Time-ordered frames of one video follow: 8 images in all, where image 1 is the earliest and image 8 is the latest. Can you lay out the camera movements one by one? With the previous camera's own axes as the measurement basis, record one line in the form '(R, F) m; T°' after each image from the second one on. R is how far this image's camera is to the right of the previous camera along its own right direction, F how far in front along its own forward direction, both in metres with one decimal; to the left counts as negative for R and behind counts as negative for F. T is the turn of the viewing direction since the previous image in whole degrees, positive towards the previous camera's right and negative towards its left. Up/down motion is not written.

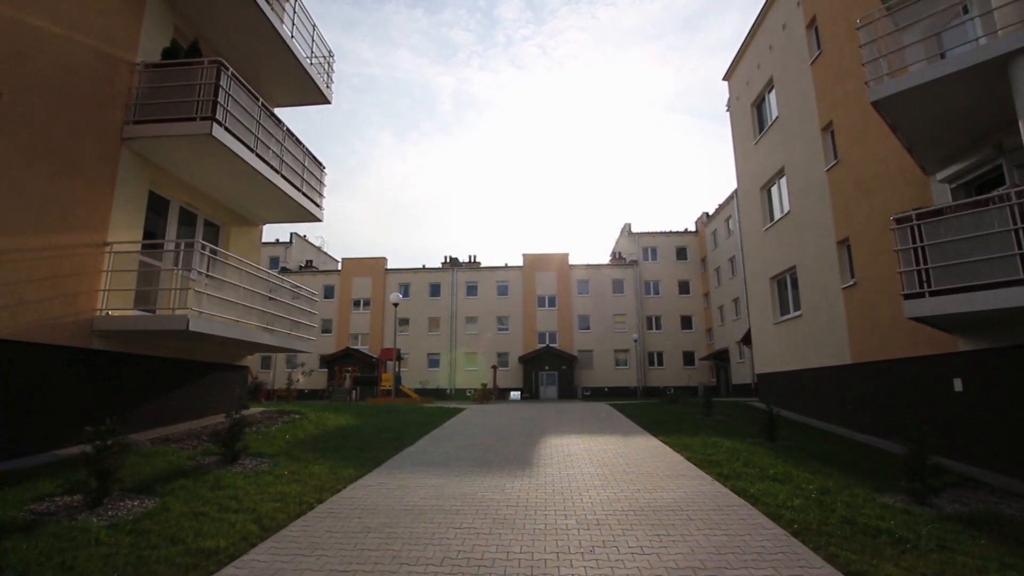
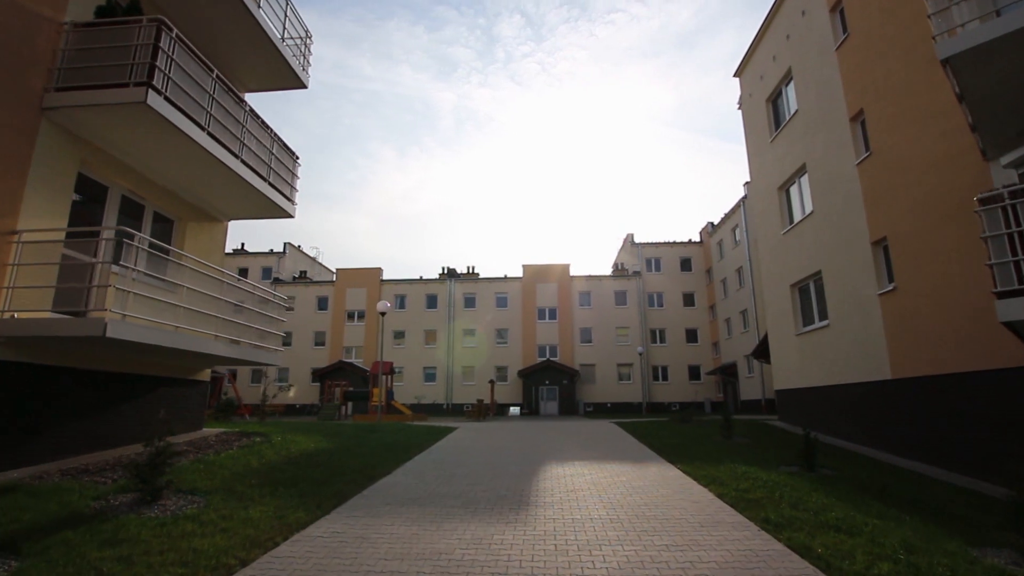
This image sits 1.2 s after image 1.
(+0.1, +1.5) m; 0°
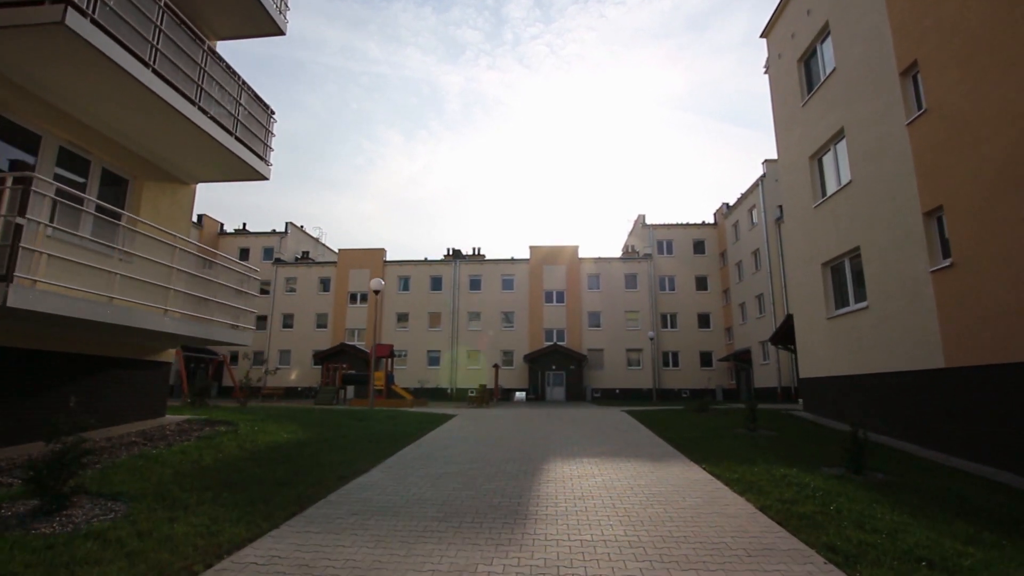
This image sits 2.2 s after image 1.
(+0.1, +1.4) m; -1°
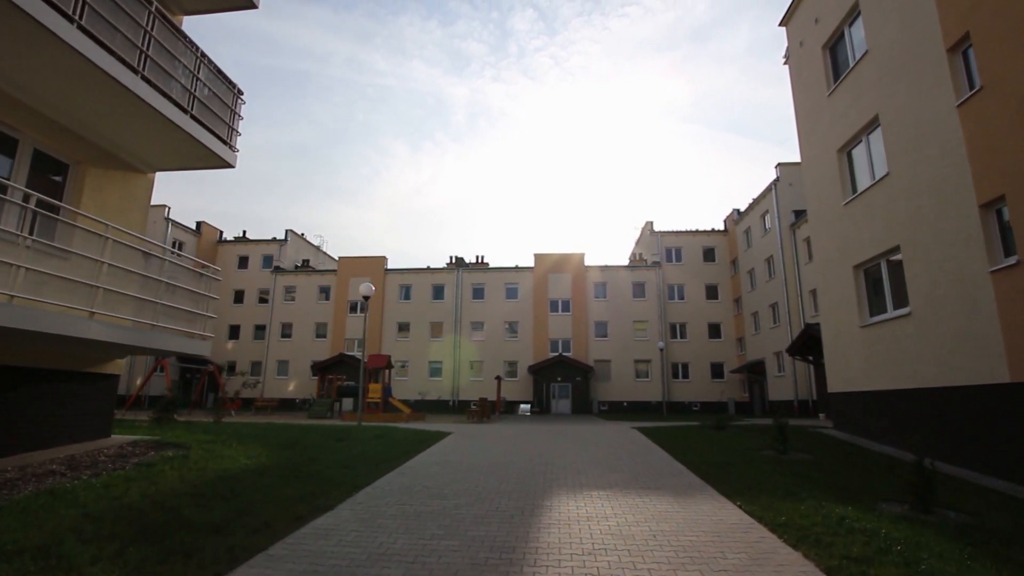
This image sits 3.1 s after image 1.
(+0.1, +1.3) m; -1°
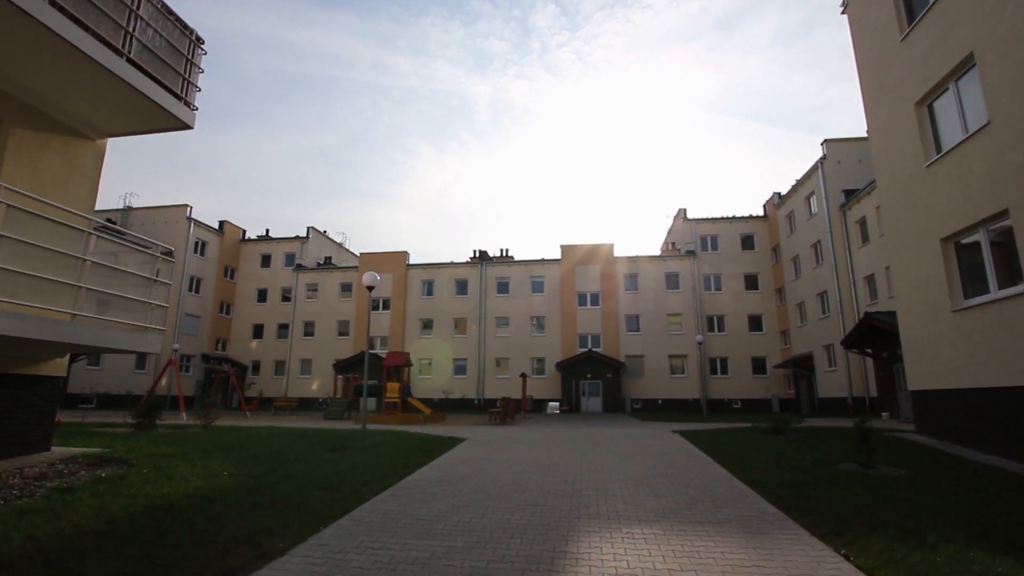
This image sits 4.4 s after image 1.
(+0.2, +1.8) m; -3°
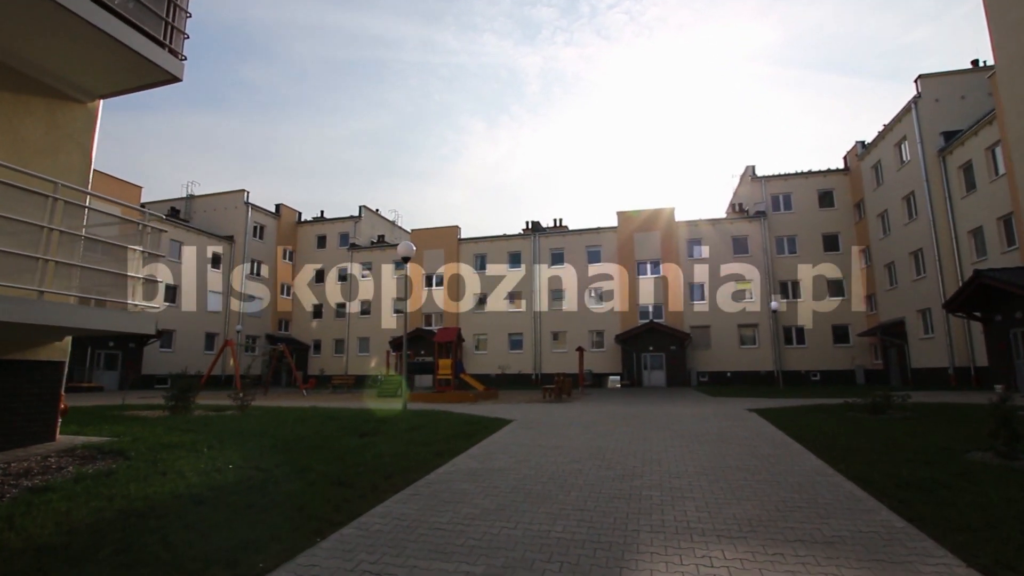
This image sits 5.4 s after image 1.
(+0.2, +1.3) m; -6°
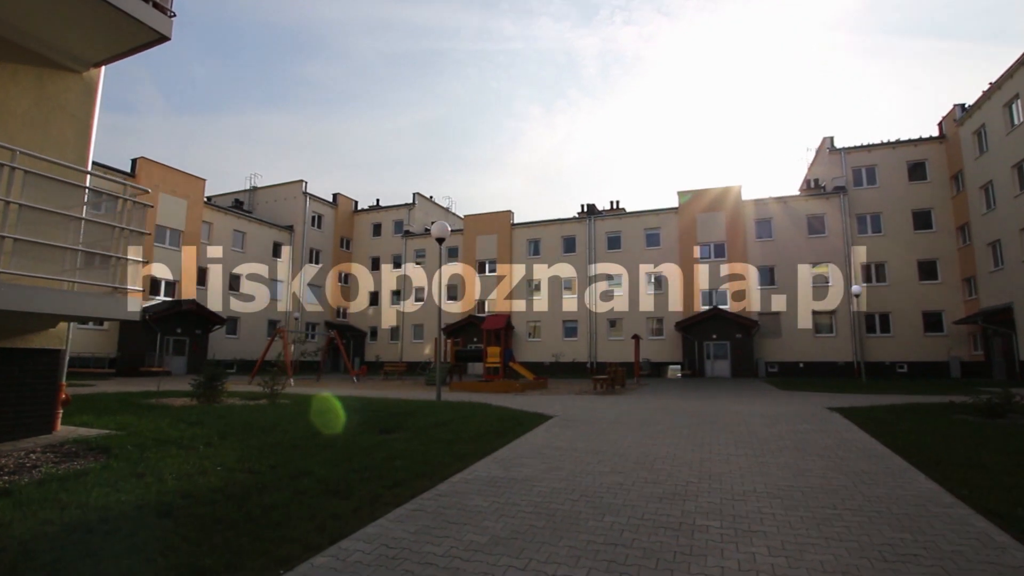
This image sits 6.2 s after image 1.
(+0.4, +1.1) m; -6°
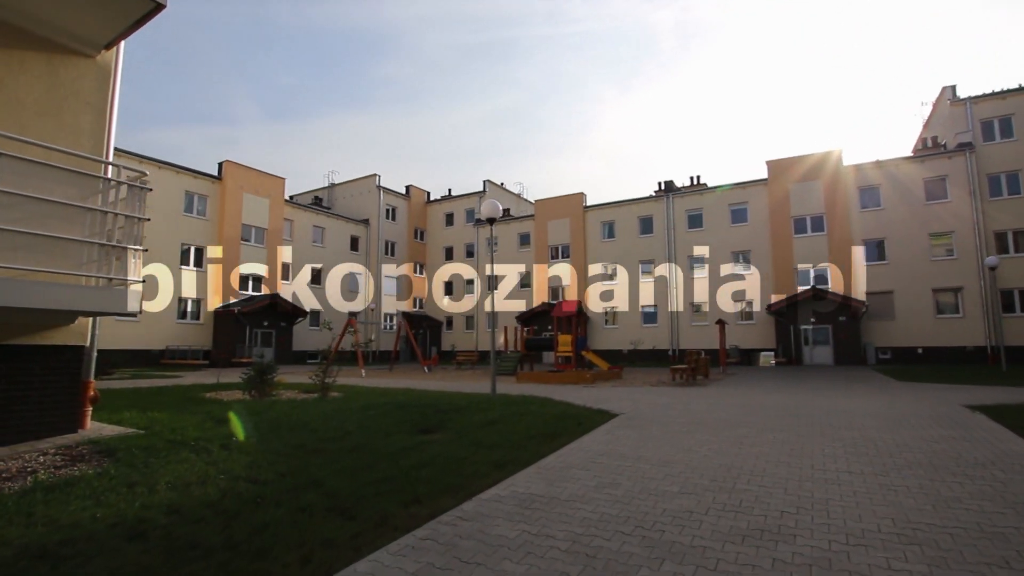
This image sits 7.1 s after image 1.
(+0.4, +1.1) m; -9°
